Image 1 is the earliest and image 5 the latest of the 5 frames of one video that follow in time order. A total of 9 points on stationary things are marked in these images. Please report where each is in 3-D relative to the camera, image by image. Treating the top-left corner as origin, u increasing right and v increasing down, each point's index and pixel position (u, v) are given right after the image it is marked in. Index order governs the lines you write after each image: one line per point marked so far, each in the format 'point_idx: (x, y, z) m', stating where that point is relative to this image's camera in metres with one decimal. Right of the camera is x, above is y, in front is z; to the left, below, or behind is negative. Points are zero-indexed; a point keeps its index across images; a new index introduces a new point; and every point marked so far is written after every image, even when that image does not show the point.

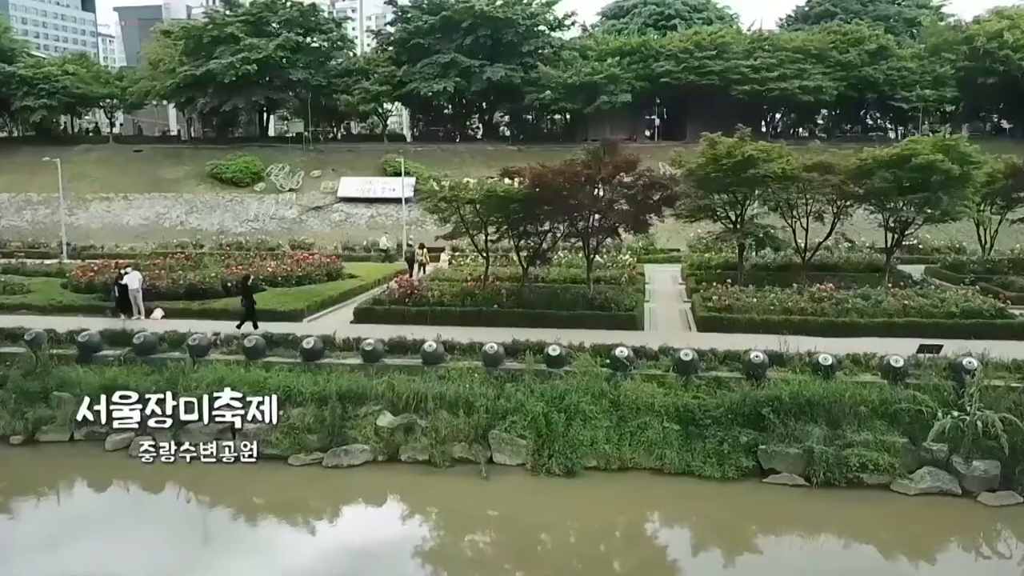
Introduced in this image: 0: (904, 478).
0: (+3.7, -1.8, +7.7) m
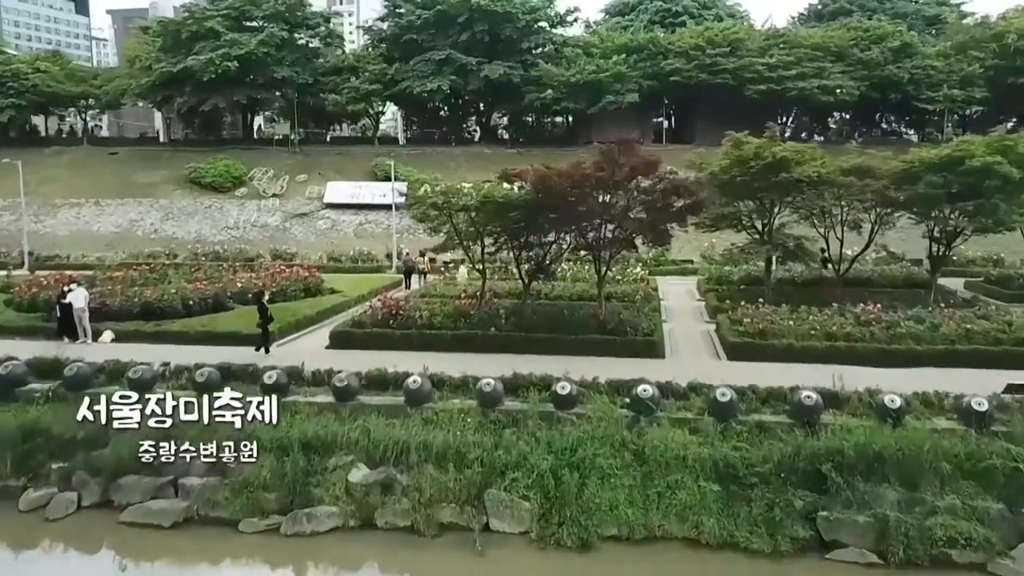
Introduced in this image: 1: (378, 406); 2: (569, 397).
0: (+3.7, -2.0, +6.2) m
1: (-1.3, -1.1, +7.9) m
2: (+0.5, -1.0, +7.6) m
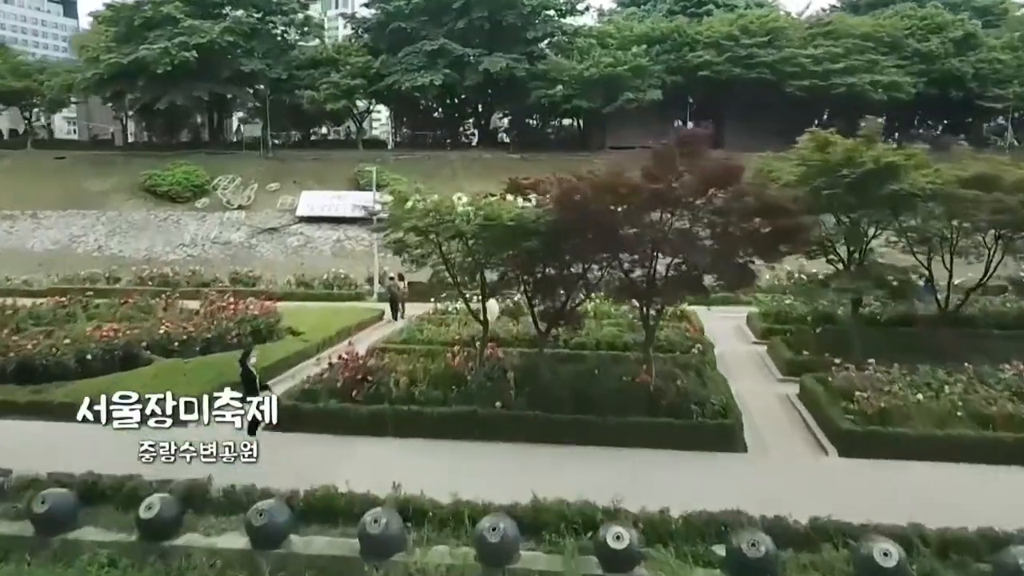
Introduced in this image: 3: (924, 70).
0: (+3.8, -2.5, +3.2) m
1: (-1.2, -1.6, +4.9) m
2: (+0.7, -1.5, +4.6) m
3: (+9.5, +5.0, +18.7) m
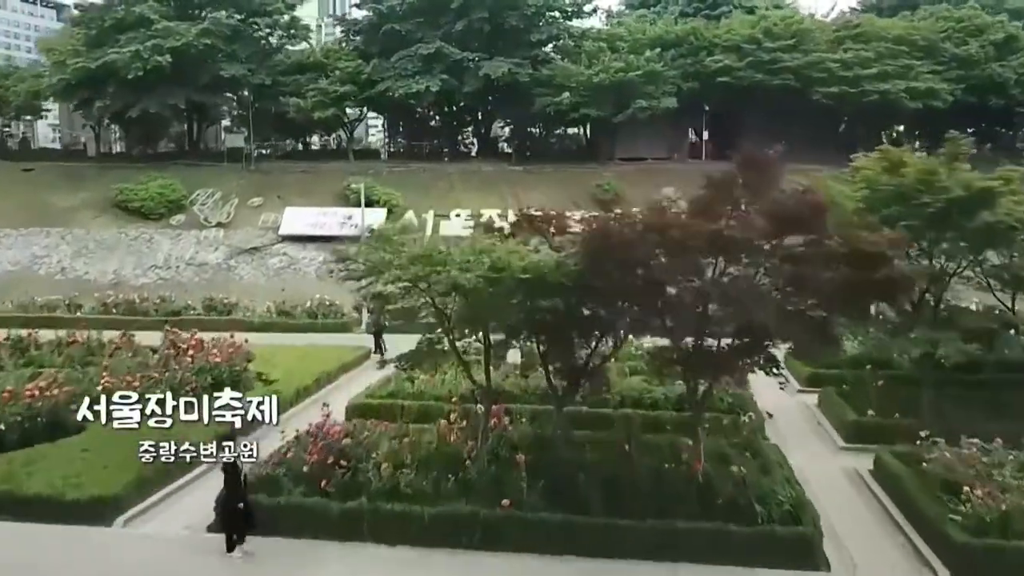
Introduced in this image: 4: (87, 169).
0: (+3.9, -2.9, +1.7) m
1: (-1.1, -2.1, +3.4) m
2: (+0.7, -1.9, +3.1) m
3: (+9.5, +4.5, +17.3) m
4: (-10.2, +2.8, +19.8) m
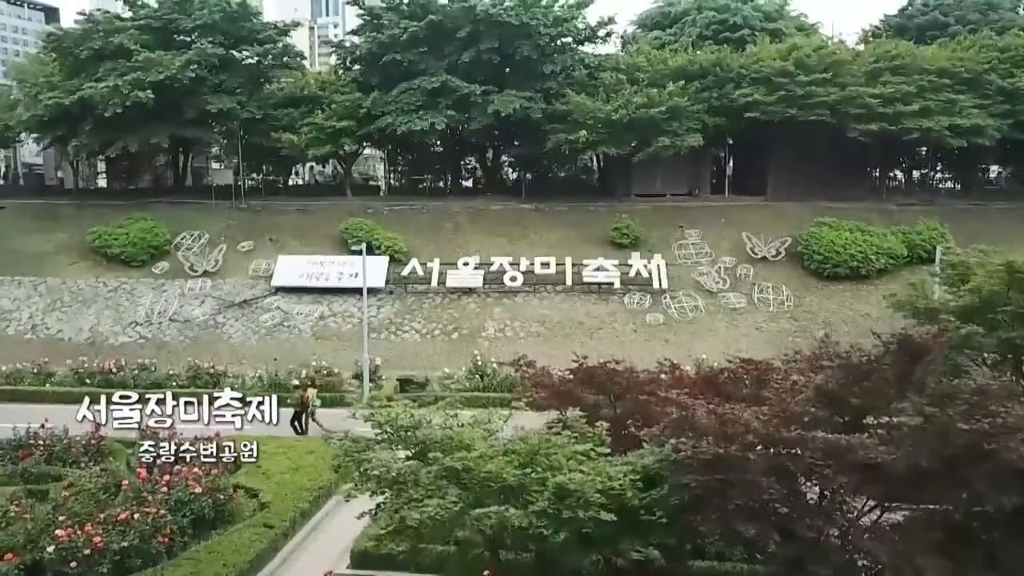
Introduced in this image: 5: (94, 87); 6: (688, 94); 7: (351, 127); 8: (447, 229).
0: (+4.3, -4.0, +0.4) m
1: (-0.7, -3.1, +2.0) m
2: (+1.1, -3.0, +1.8) m
3: (+9.8, +3.5, +16.0) m
4: (-10.0, +1.8, +18.4) m
5: (-8.2, +4.0, +16.1) m
6: (+3.5, +3.9, +16.4) m
7: (-3.4, +3.4, +17.1) m
8: (-1.3, +1.2, +16.6) m
